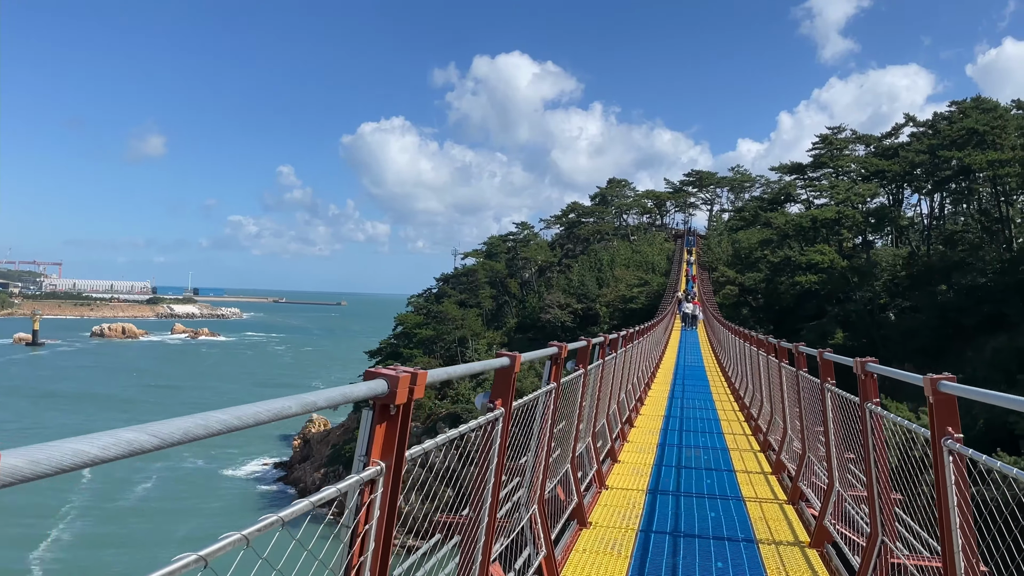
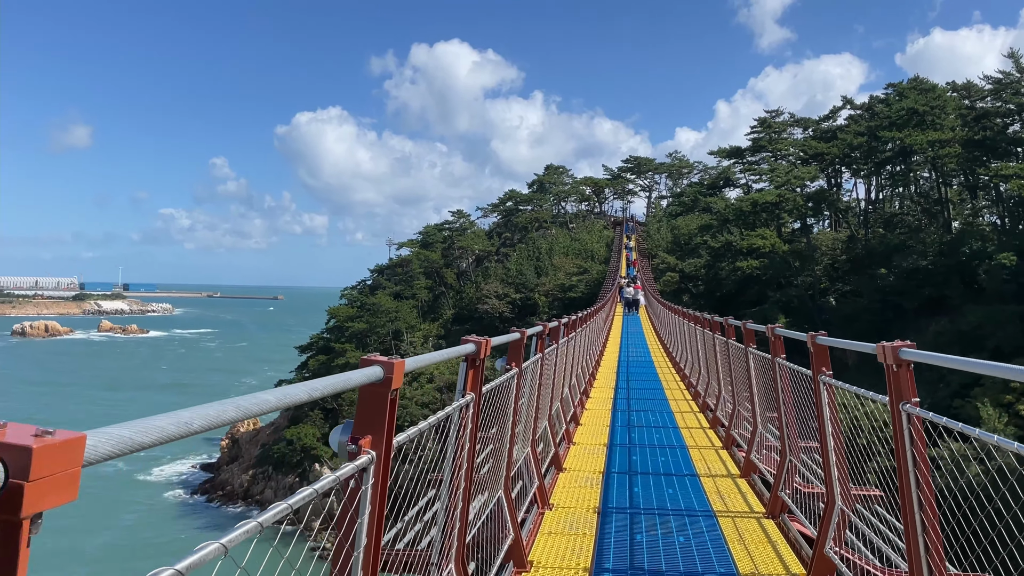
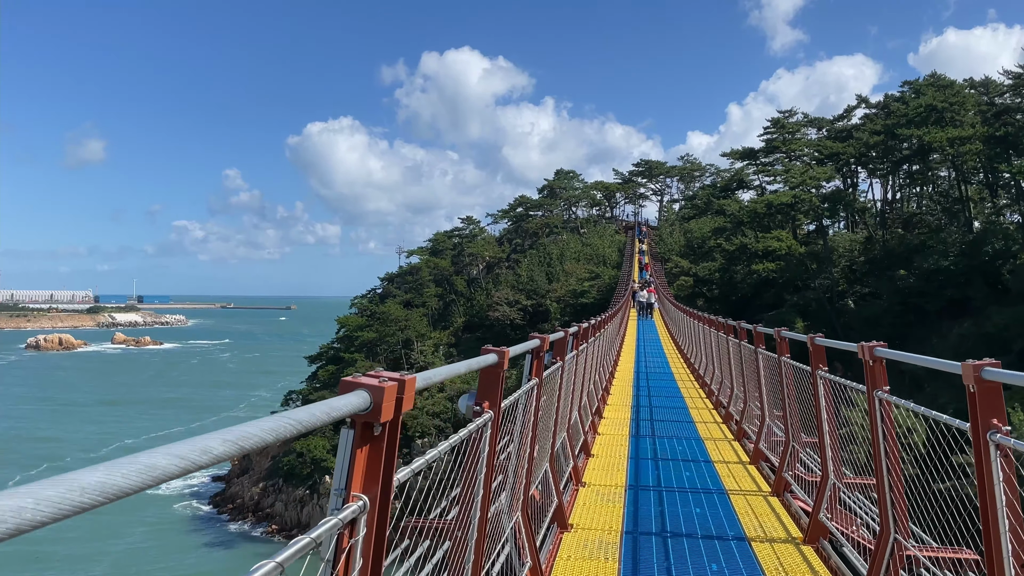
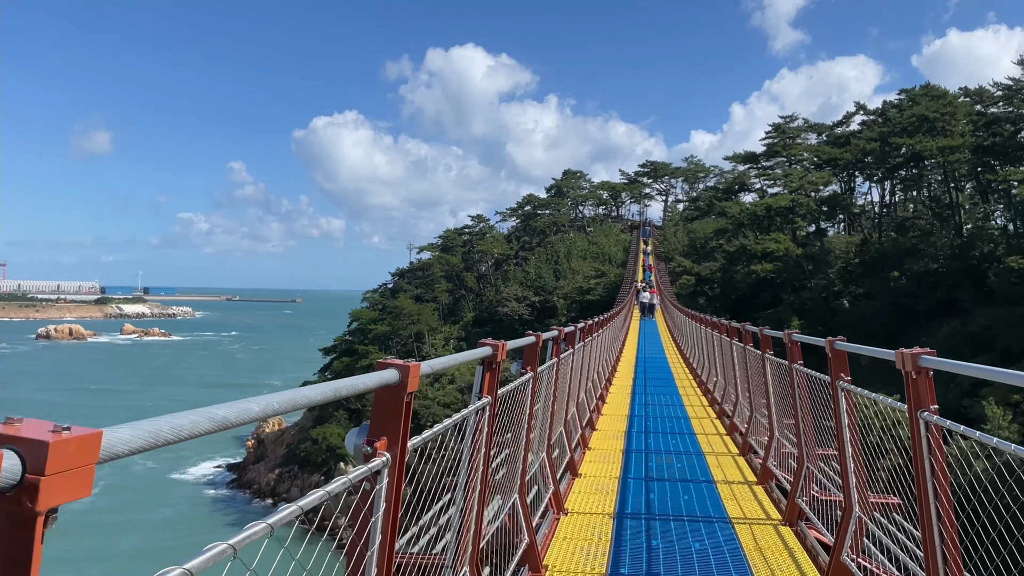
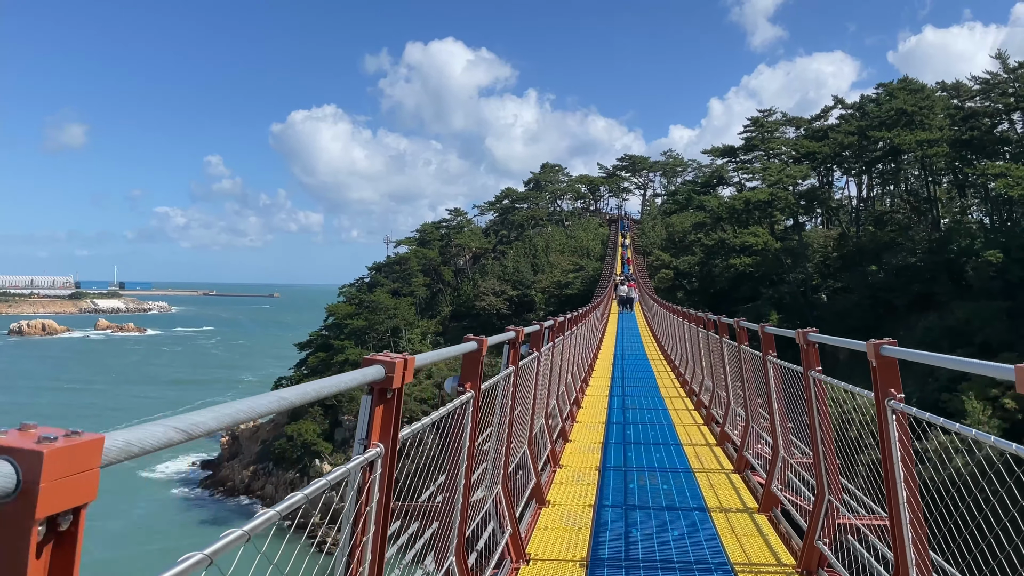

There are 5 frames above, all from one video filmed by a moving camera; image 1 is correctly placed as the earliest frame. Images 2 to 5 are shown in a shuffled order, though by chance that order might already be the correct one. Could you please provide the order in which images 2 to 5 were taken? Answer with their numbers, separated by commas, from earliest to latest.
4, 5, 2, 3
